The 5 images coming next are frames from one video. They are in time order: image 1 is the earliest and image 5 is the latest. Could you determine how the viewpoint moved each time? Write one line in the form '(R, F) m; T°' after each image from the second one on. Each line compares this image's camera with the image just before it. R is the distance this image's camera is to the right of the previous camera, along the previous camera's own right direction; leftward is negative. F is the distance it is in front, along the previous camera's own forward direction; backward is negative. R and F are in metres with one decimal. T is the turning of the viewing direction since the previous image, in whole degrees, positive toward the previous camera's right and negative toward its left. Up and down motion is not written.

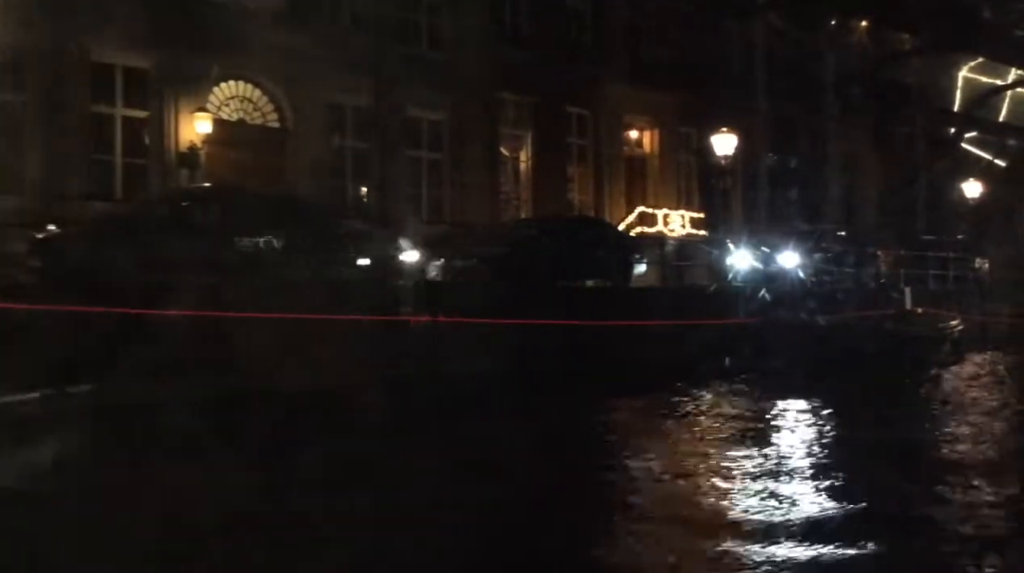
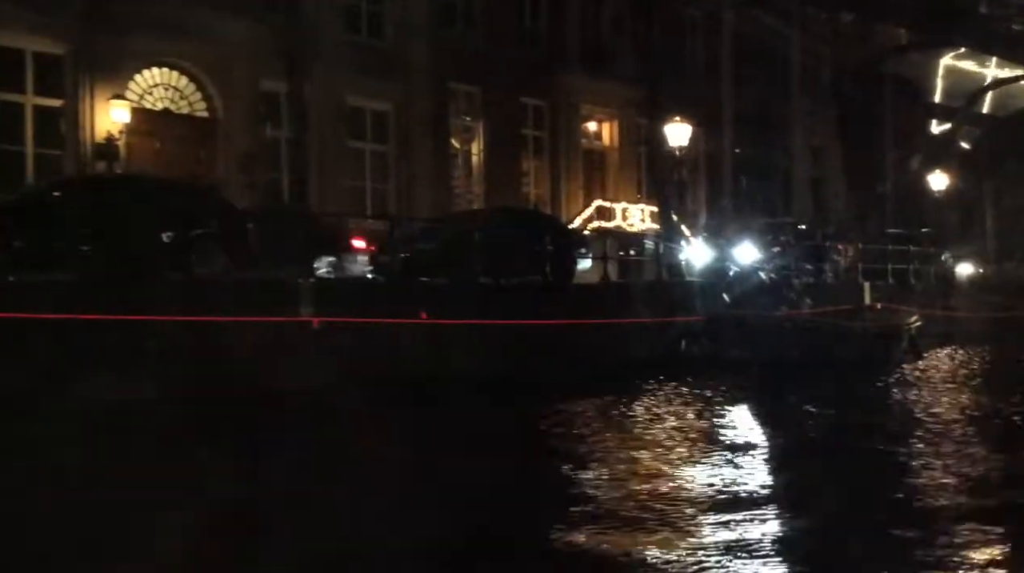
(+0.5, +0.9) m; +1°
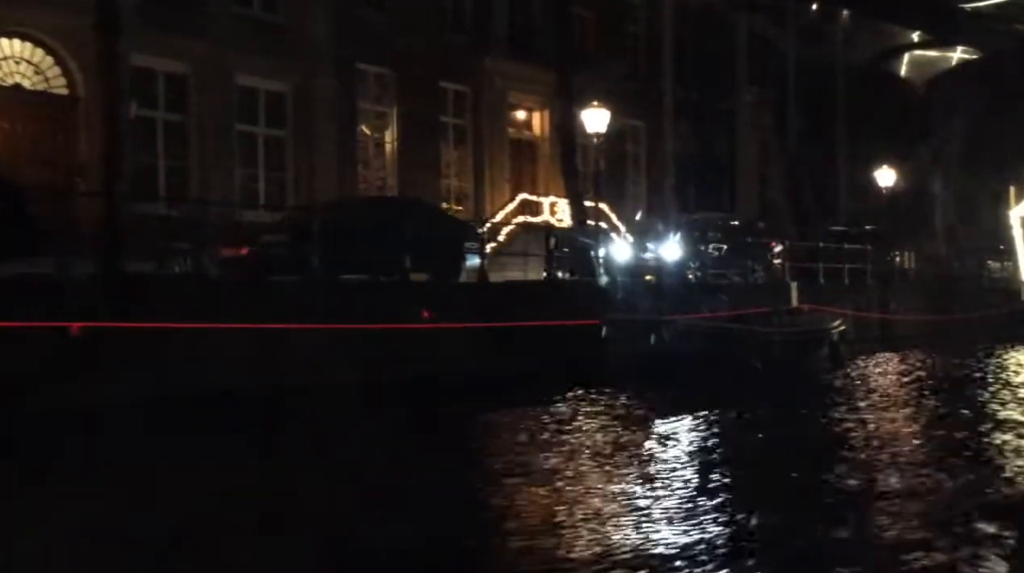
(+1.1, +1.7) m; +1°
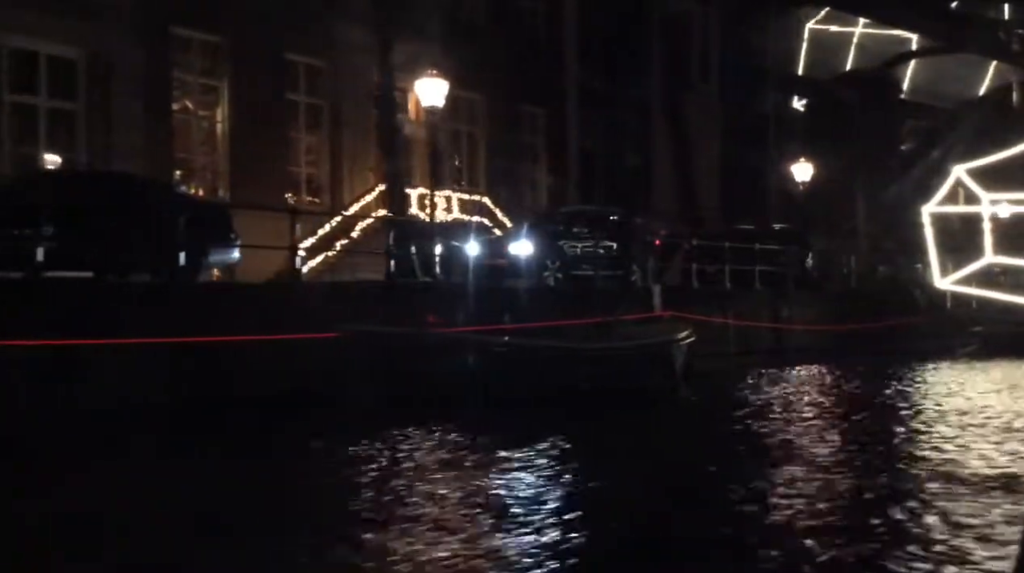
(+1.9, +3.0) m; +1°
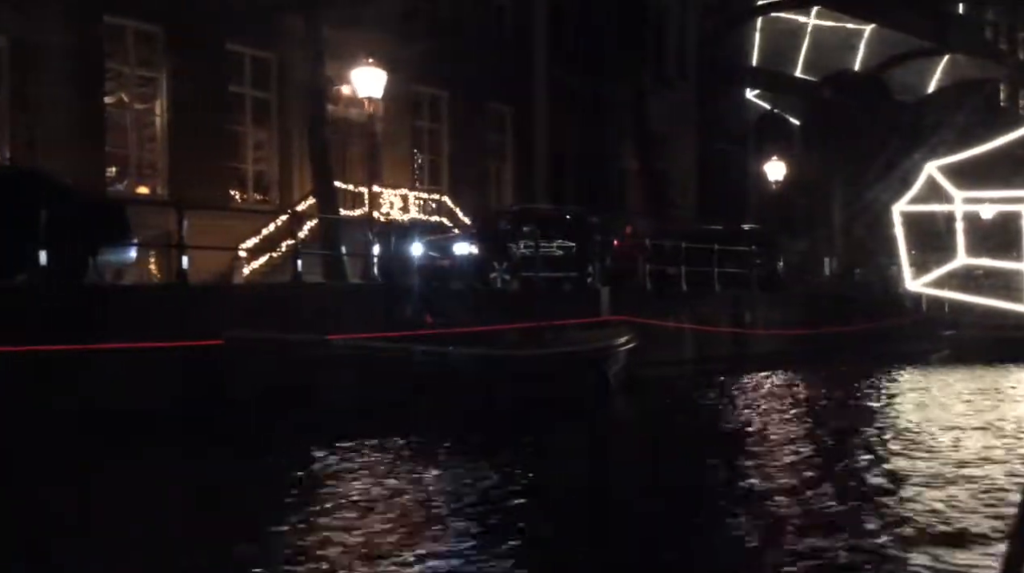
(+0.6, +1.0) m; 0°
